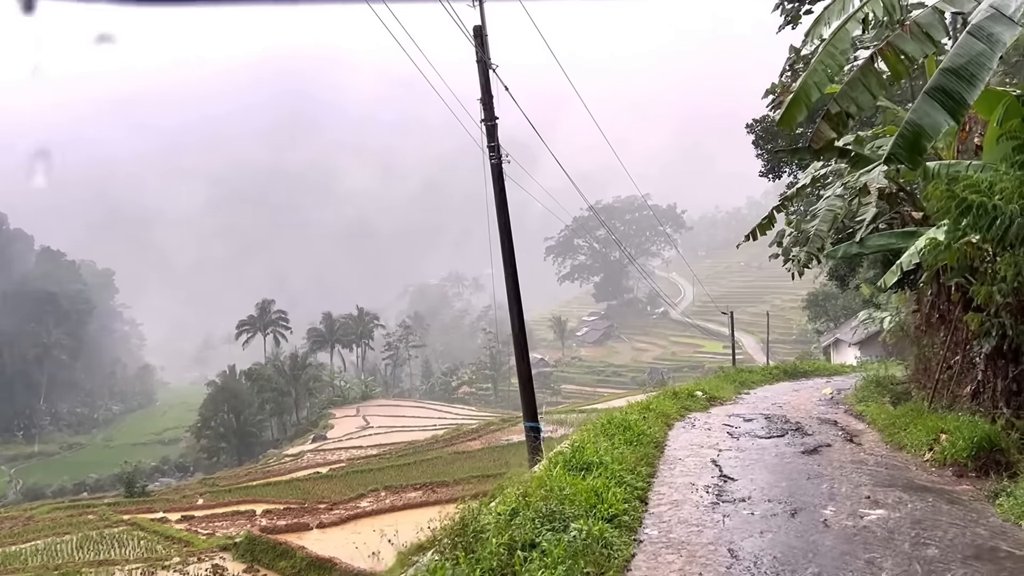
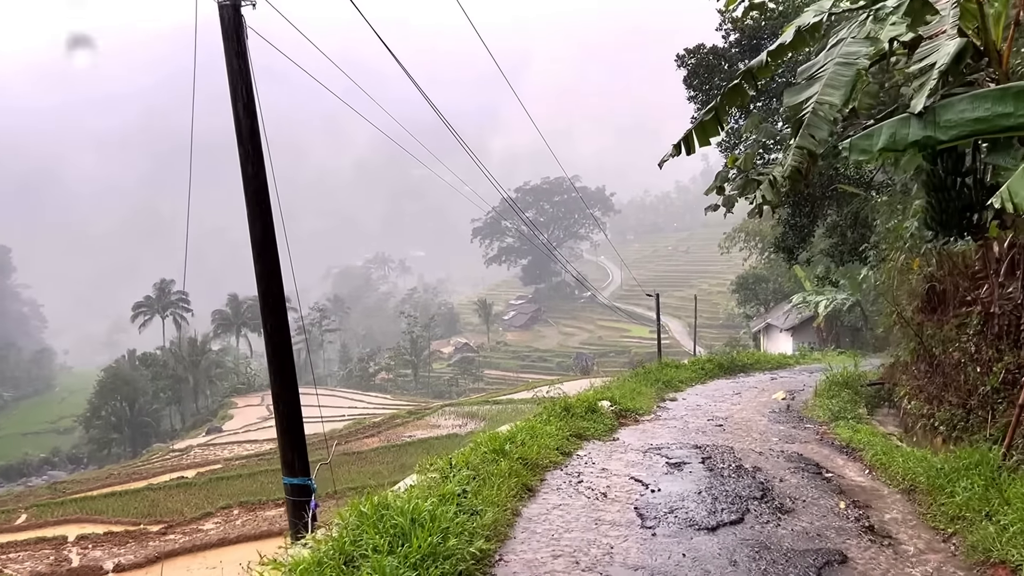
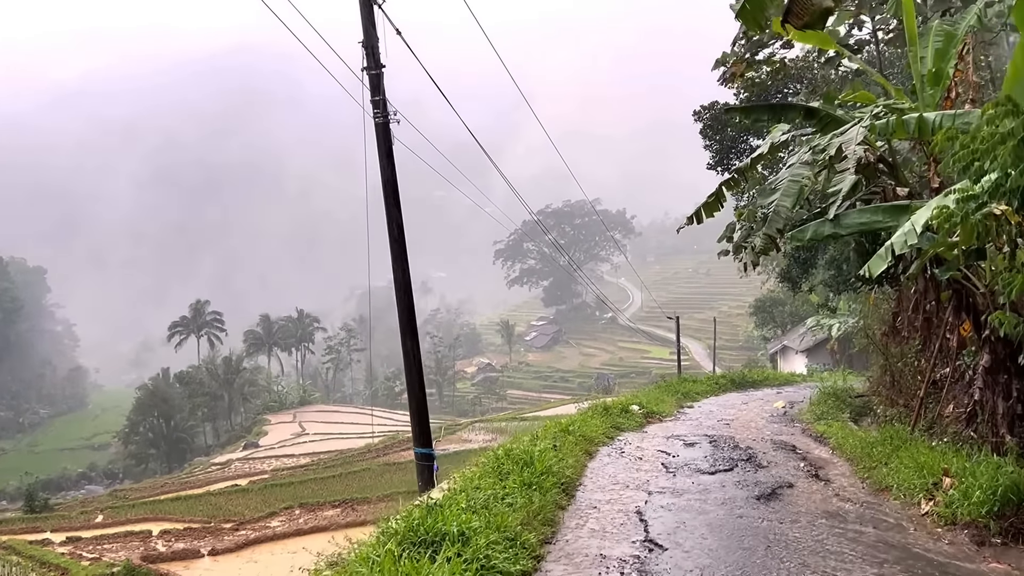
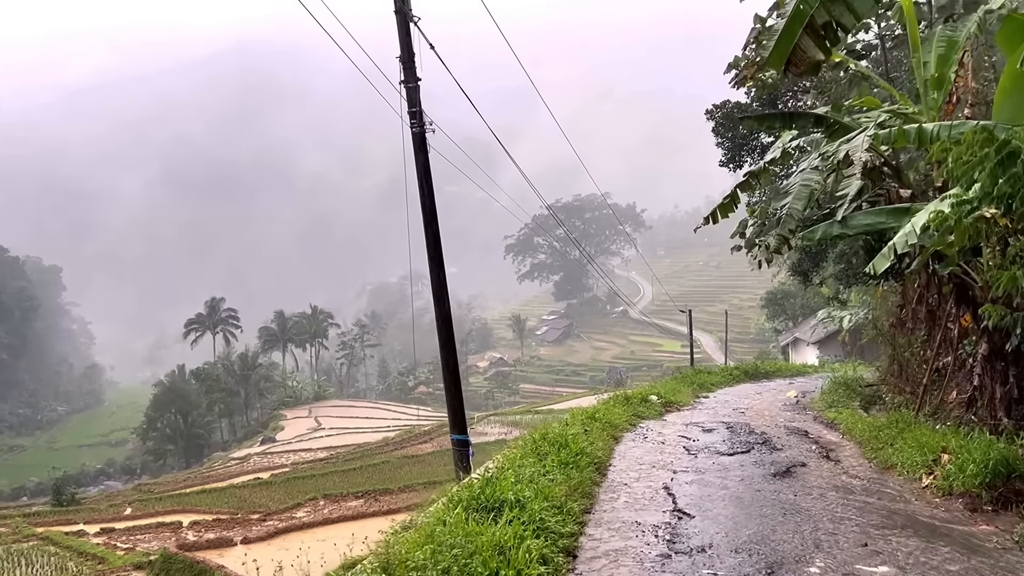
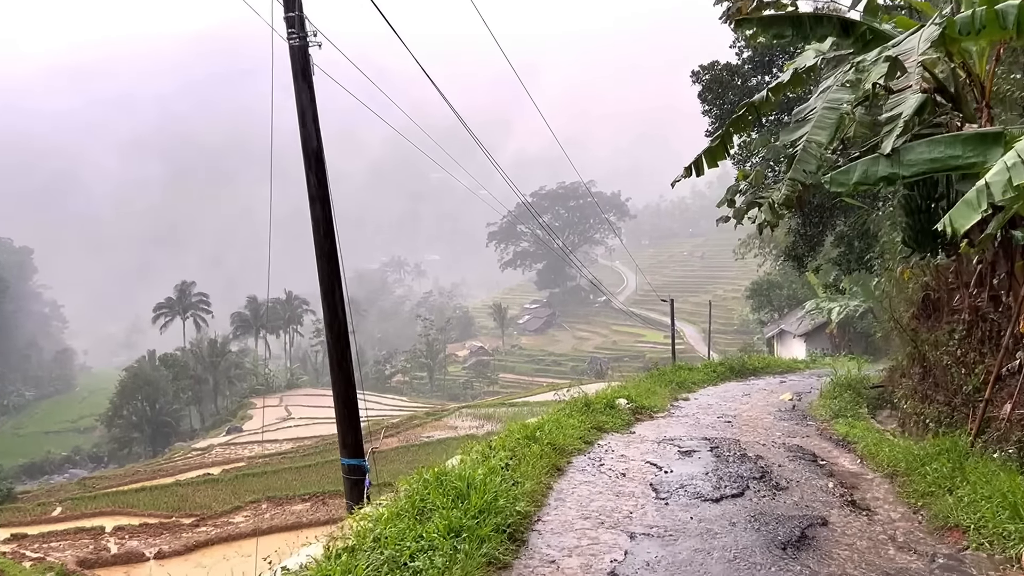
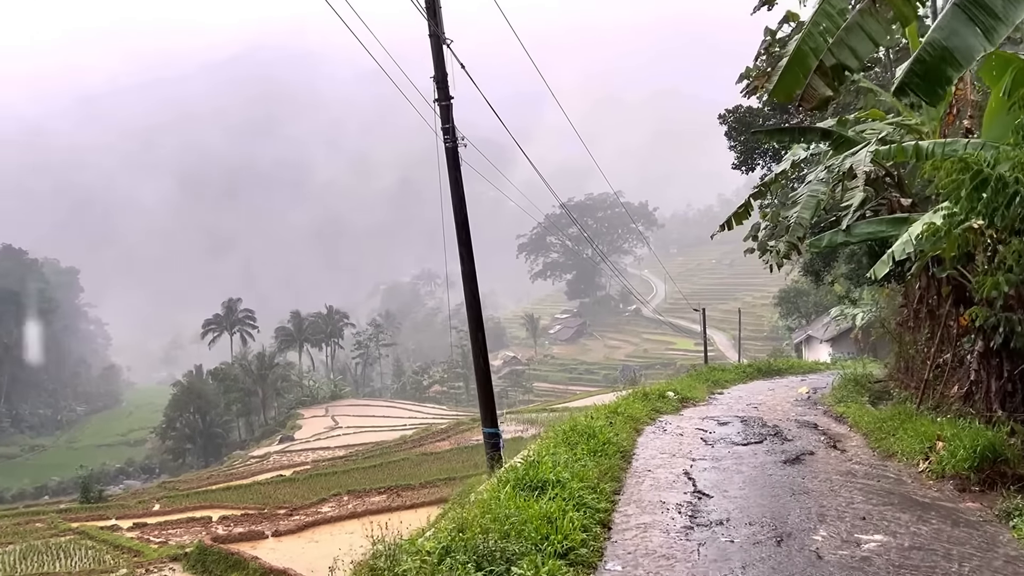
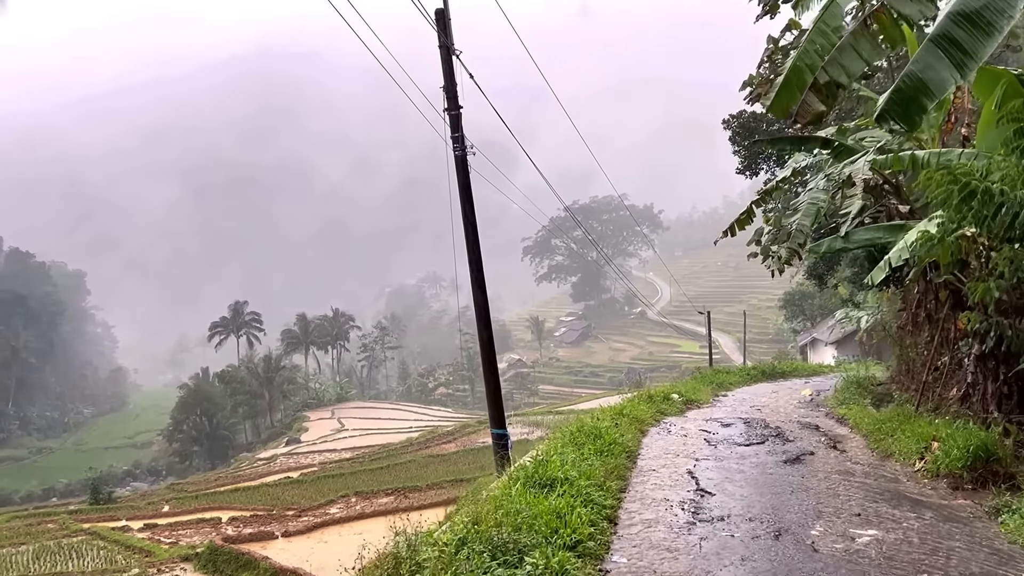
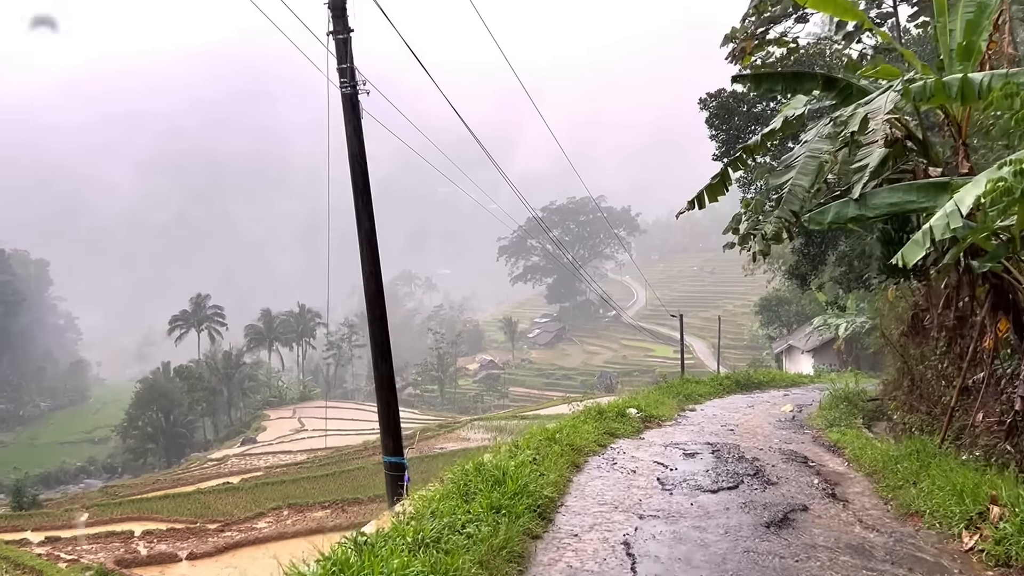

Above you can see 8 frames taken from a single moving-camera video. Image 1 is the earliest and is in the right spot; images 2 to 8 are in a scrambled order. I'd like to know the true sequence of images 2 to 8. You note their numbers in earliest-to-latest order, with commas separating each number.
7, 6, 4, 3, 8, 5, 2
